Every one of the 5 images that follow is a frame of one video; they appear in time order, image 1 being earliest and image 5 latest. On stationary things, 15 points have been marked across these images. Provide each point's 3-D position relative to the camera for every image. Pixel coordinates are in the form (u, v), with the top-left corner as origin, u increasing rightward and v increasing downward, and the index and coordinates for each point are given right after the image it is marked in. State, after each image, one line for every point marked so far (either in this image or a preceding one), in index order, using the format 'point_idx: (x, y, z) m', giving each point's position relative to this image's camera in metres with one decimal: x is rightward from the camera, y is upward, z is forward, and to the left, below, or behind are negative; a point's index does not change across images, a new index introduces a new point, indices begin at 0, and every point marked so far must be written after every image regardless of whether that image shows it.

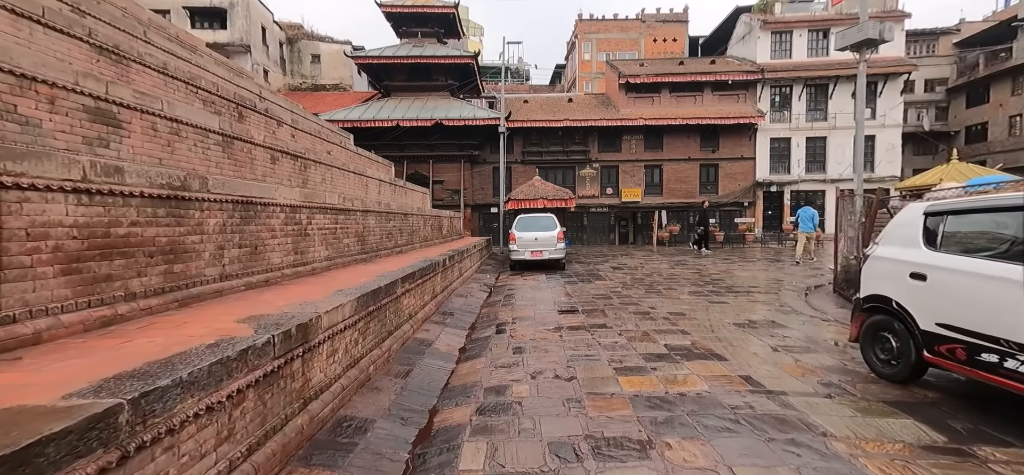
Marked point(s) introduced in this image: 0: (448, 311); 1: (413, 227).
0: (-1.1, -1.2, +6.8) m
1: (-2.5, +0.2, +10.2) m
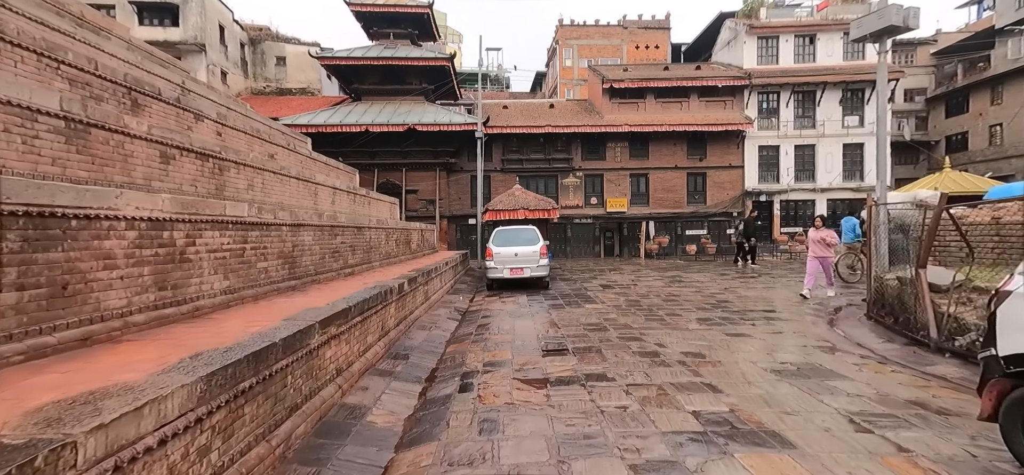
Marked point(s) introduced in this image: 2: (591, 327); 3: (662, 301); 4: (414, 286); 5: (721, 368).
0: (-1.4, -1.5, +5.3) m
1: (-3.0, -0.1, +8.7) m
2: (+1.3, -1.4, +6.5) m
3: (+3.1, -1.3, +8.4) m
4: (-1.7, -0.8, +7.0) m
5: (+2.2, -1.4, +4.4) m
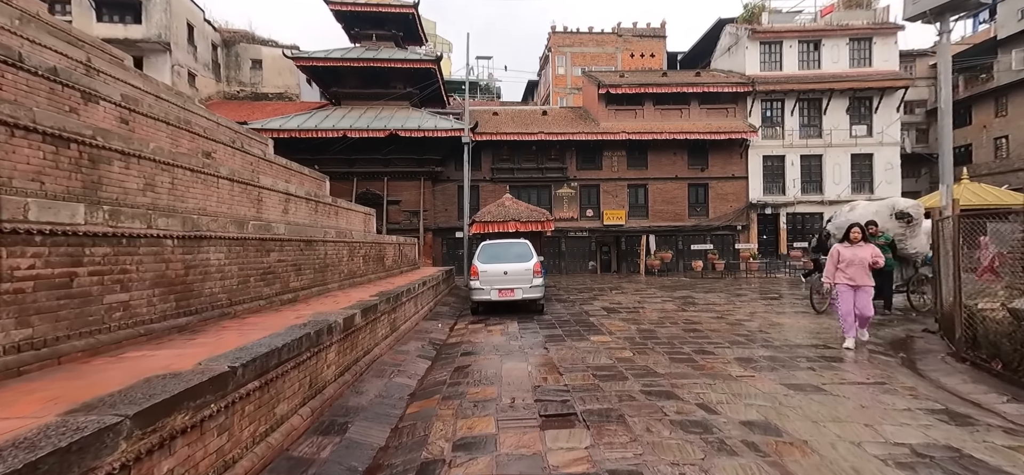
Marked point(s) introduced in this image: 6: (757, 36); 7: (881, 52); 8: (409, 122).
0: (-1.6, -1.7, +3.7) m
1: (-3.2, -0.4, +7.1) m
2: (+1.1, -1.6, +4.9) m
3: (+2.9, -1.6, +6.9) m
4: (-1.9, -1.1, +5.4) m
5: (+2.1, -1.5, +2.9) m
6: (+11.9, +9.7, +19.8) m
7: (+17.6, +8.9, +19.5) m
8: (-4.7, +5.3, +18.7) m
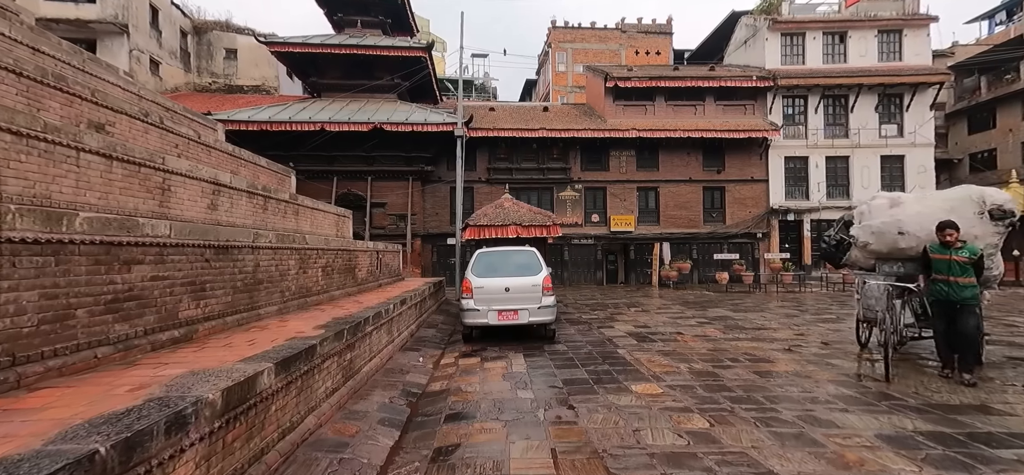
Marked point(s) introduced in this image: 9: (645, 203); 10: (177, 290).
0: (-1.4, -1.7, +1.6) m
1: (-3.1, -0.5, +5.0) m
2: (+1.2, -1.7, +2.9) m
3: (+3.0, -1.7, +4.9) m
4: (-1.7, -1.1, +3.3) m
5: (+2.3, -1.5, +0.9) m
6: (+11.8, +9.4, +18.2) m
7: (+17.6, +8.4, +18.0) m
8: (-4.8, +5.0, +16.8) m
9: (+6.0, +1.5, +18.3) m
10: (-3.0, -0.5, +3.7) m
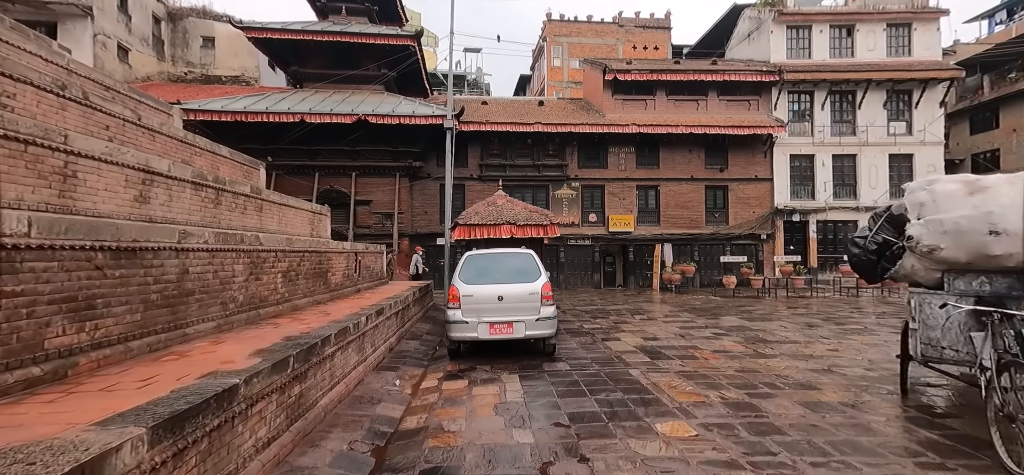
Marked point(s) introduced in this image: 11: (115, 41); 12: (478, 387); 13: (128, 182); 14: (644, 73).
0: (-1.4, -1.7, +0.6) m
1: (-3.1, -0.5, +4.0) m
2: (+1.2, -1.7, +1.9) m
3: (+2.9, -1.7, +4.0) m
4: (-1.8, -1.1, +2.3) m
5: (+2.3, -1.5, -0.1) m
6: (+11.5, +9.3, +17.5) m
7: (+17.3, +8.4, +17.3) m
8: (-5.0, +5.0, +15.7) m
9: (+5.7, +1.5, +17.4) m
10: (-3.0, -0.5, +2.7) m
11: (-16.7, +8.2, +17.2) m
12: (-0.4, -1.9, +5.1) m
13: (-4.4, +0.6, +4.7) m
14: (+5.5, +6.8, +17.0) m
